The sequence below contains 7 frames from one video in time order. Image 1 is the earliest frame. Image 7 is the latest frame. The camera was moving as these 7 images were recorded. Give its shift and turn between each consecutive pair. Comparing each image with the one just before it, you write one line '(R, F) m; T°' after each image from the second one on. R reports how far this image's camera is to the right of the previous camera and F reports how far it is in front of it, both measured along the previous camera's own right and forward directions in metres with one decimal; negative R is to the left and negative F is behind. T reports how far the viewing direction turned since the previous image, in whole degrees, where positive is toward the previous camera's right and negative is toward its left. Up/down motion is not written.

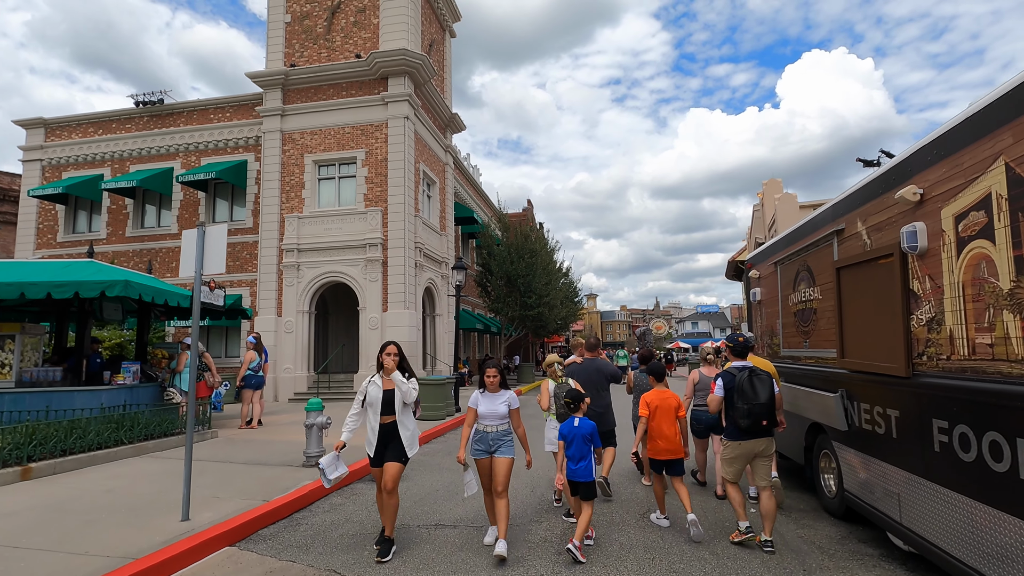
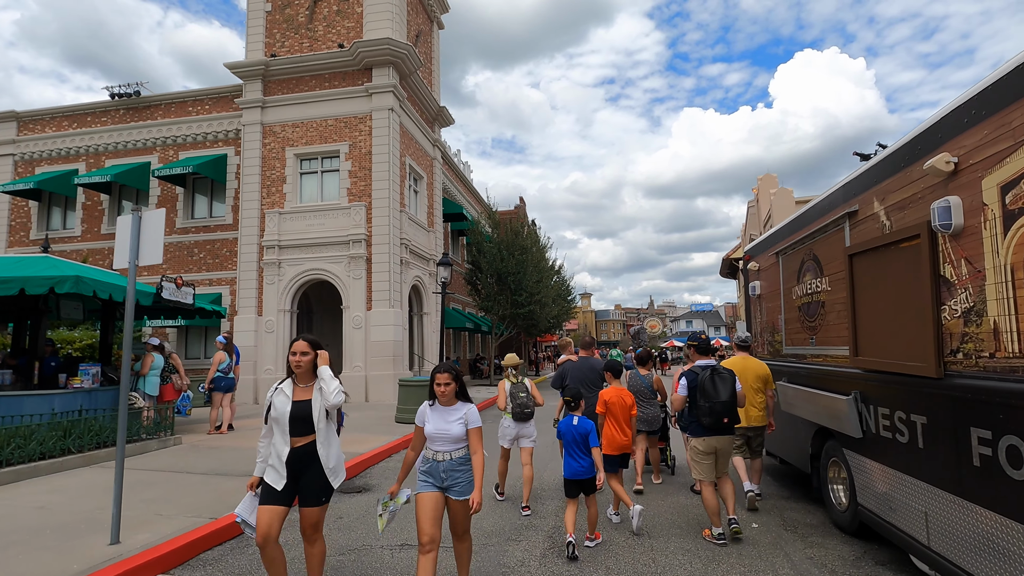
(+0.2, +0.6) m; +1°
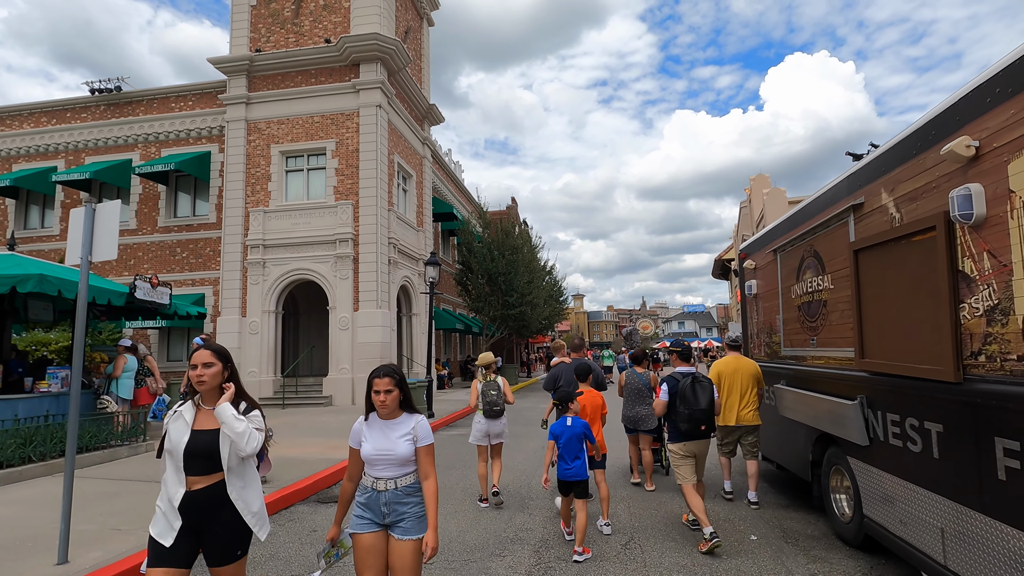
(+0.1, +0.3) m; +1°
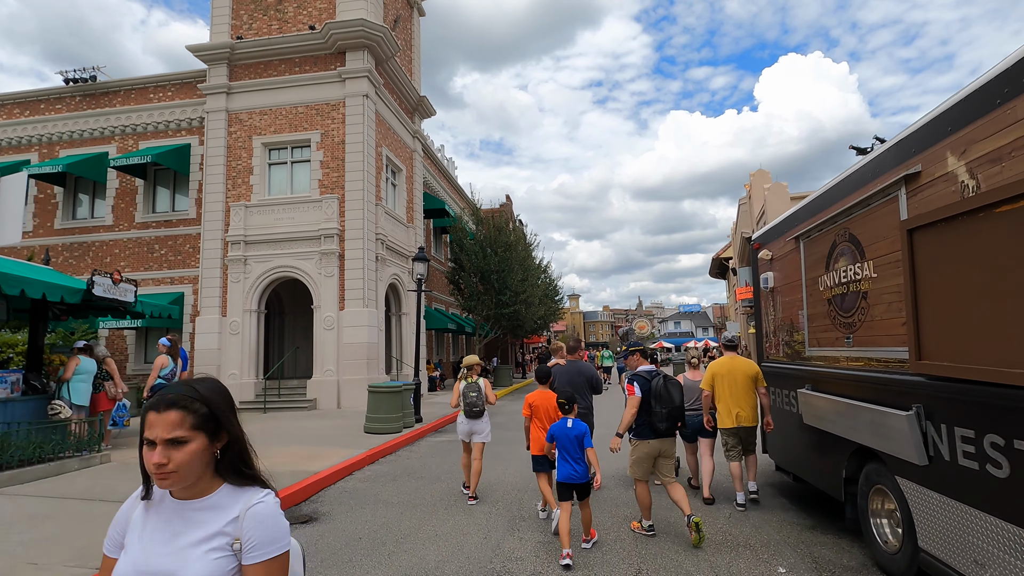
(+0.1, +0.7) m; 0°
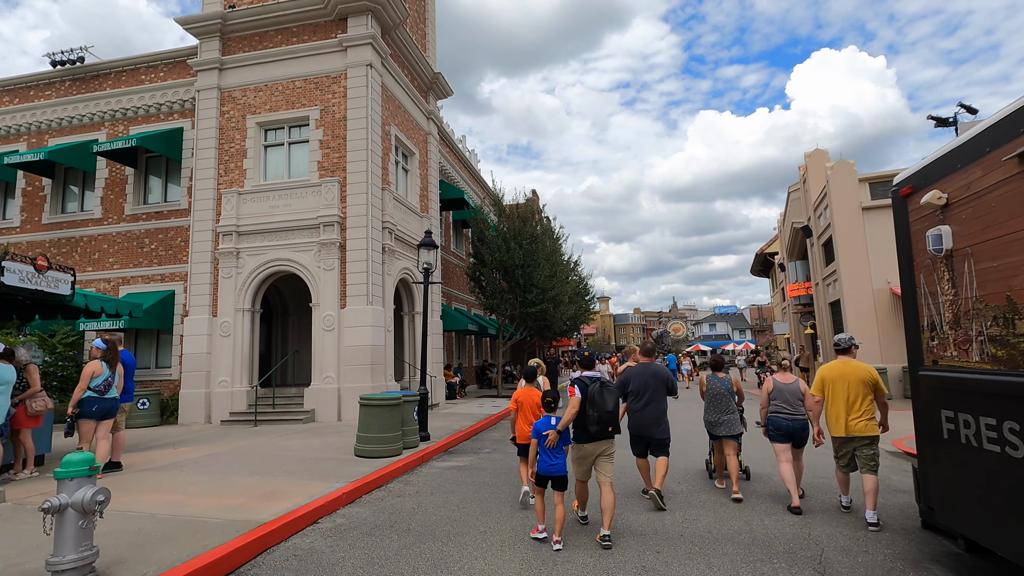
(+0.1, +2.2) m; -3°
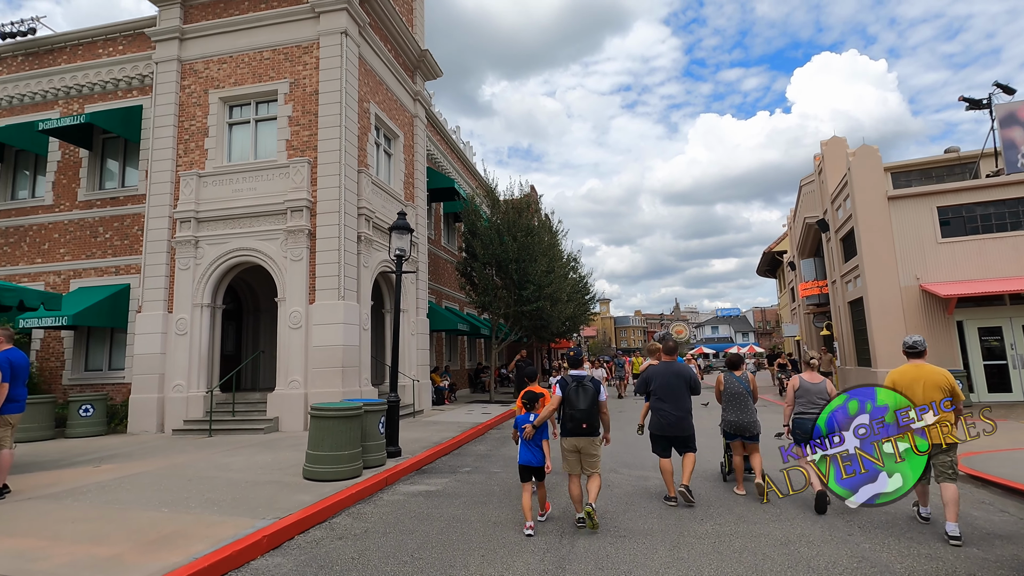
(+0.2, +1.5) m; 0°
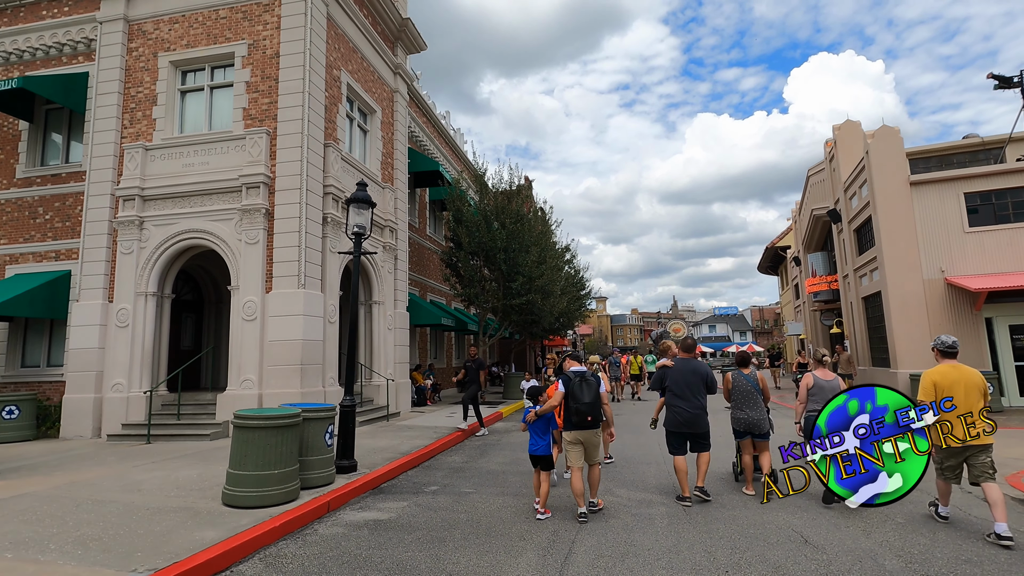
(+0.3, +1.4) m; 0°
